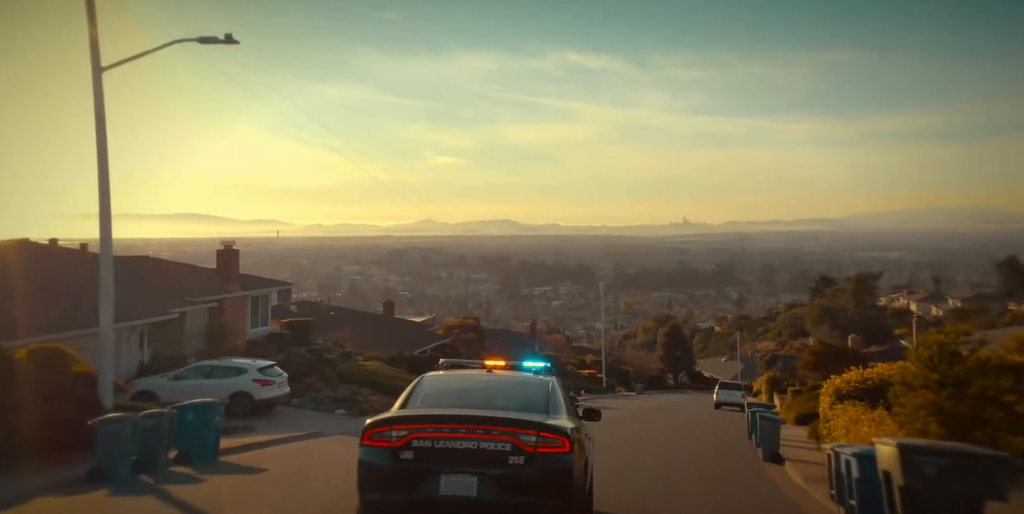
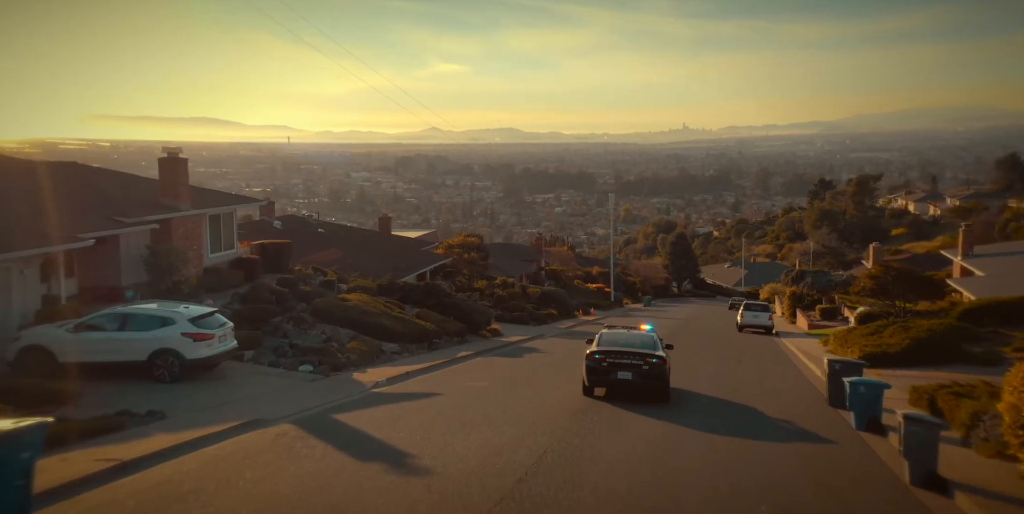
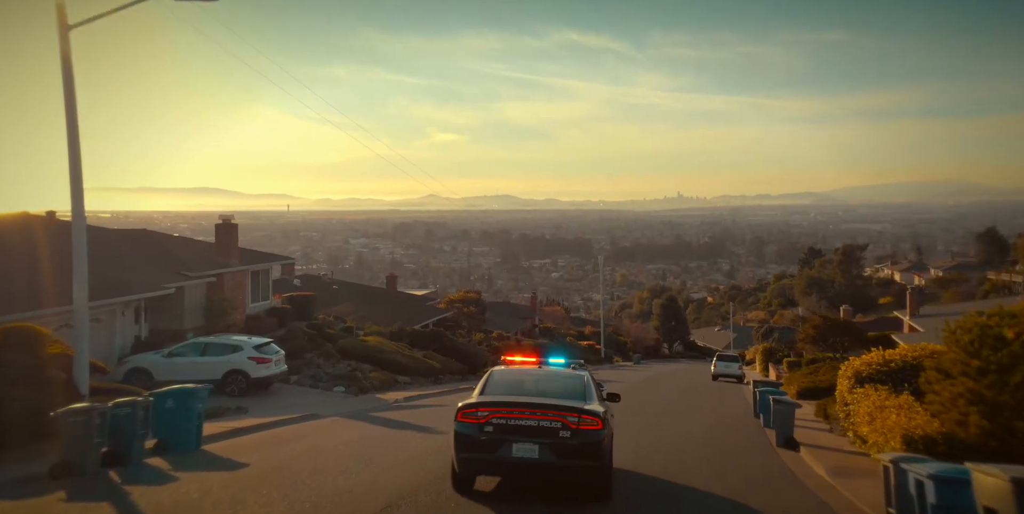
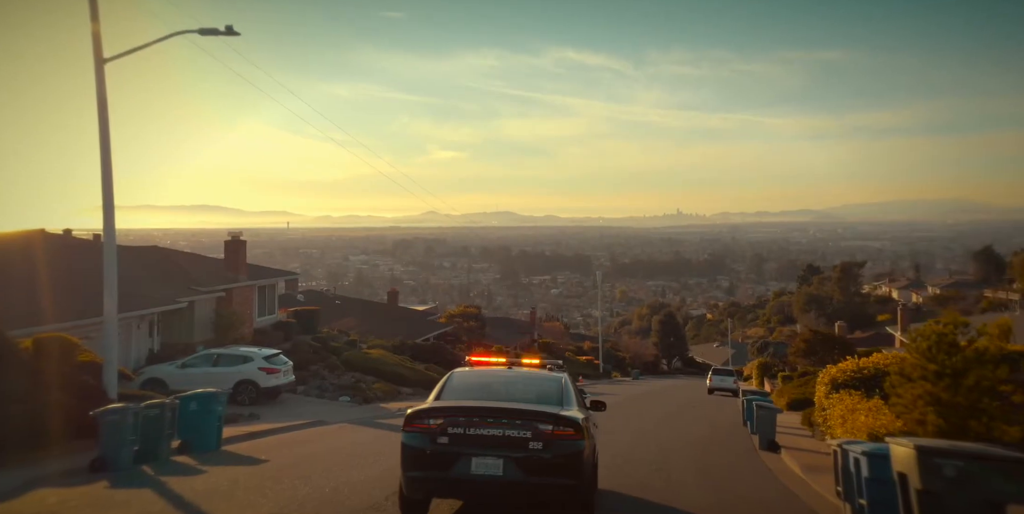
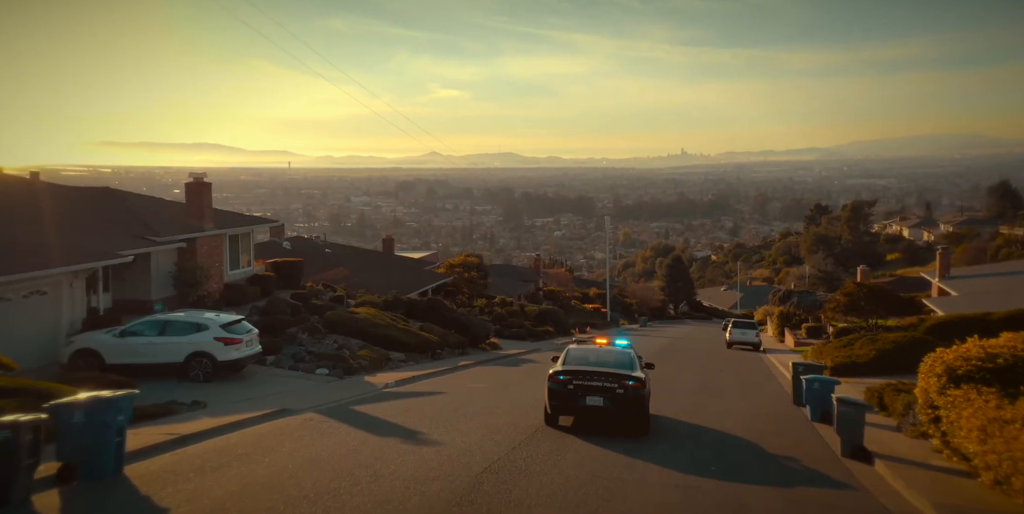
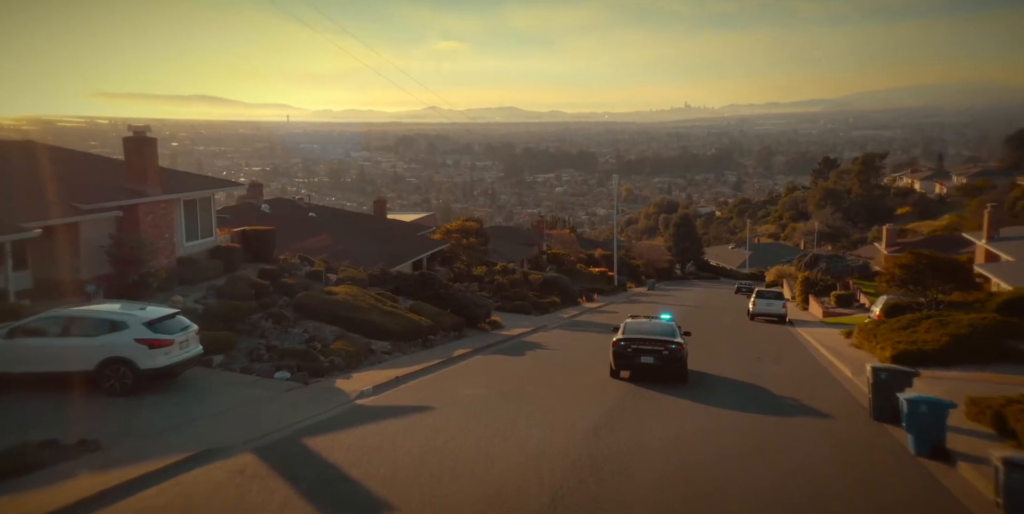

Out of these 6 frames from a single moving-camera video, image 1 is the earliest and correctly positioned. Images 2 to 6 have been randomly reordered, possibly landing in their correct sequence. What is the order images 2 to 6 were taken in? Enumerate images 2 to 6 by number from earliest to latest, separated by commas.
4, 3, 5, 2, 6
